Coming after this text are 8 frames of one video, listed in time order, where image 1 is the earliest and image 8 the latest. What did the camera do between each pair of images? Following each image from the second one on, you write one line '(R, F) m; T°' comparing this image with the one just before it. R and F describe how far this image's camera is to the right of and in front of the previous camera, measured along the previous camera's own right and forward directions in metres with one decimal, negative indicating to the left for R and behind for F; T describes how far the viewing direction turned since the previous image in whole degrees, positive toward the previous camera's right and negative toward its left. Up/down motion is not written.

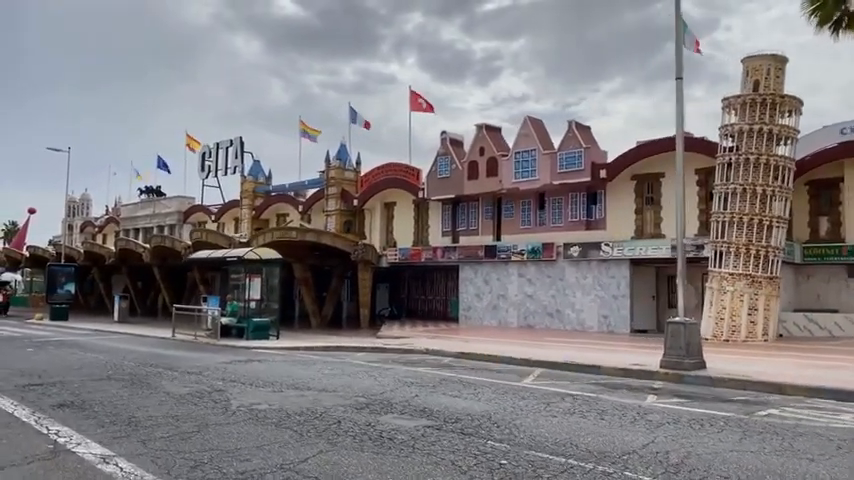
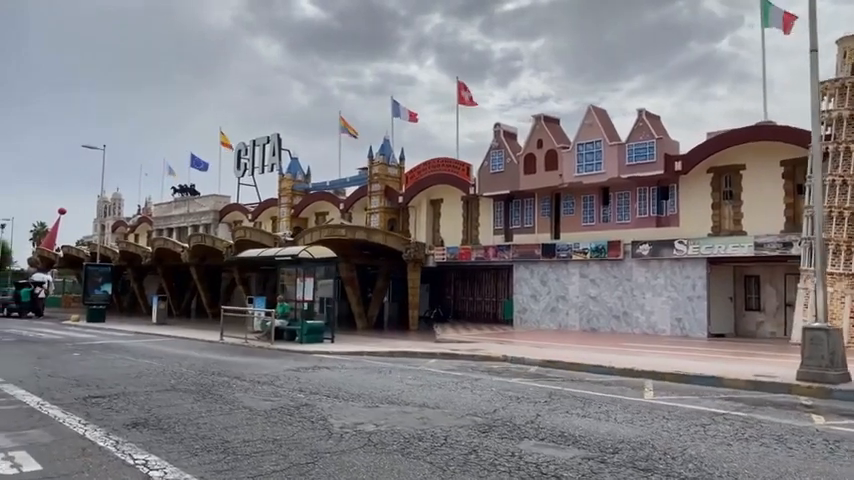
(-1.5, +1.5) m; -2°
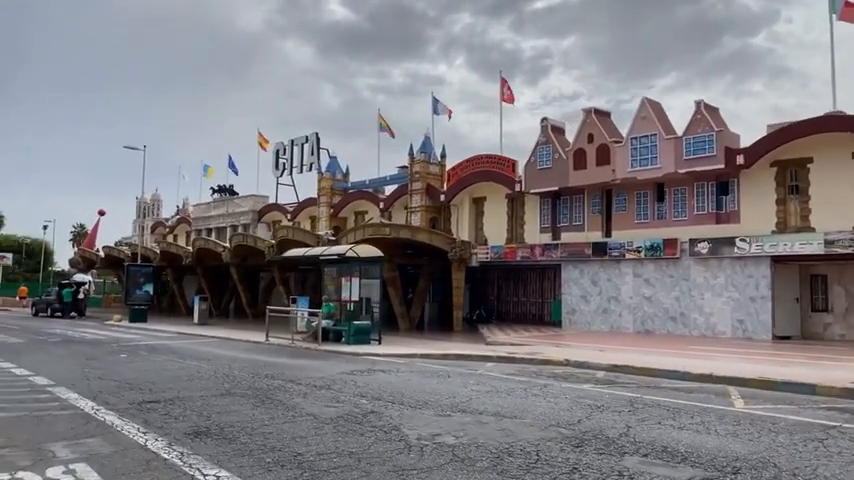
(-0.6, +0.7) m; -3°
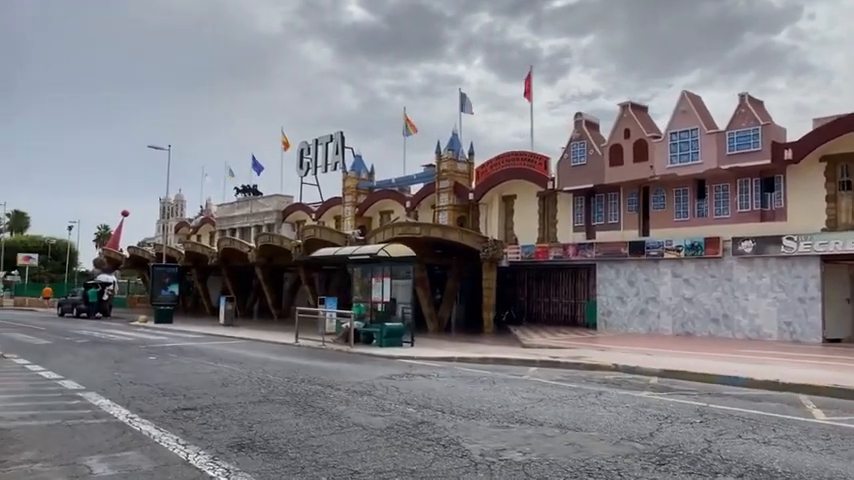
(-0.5, +0.7) m; -2°
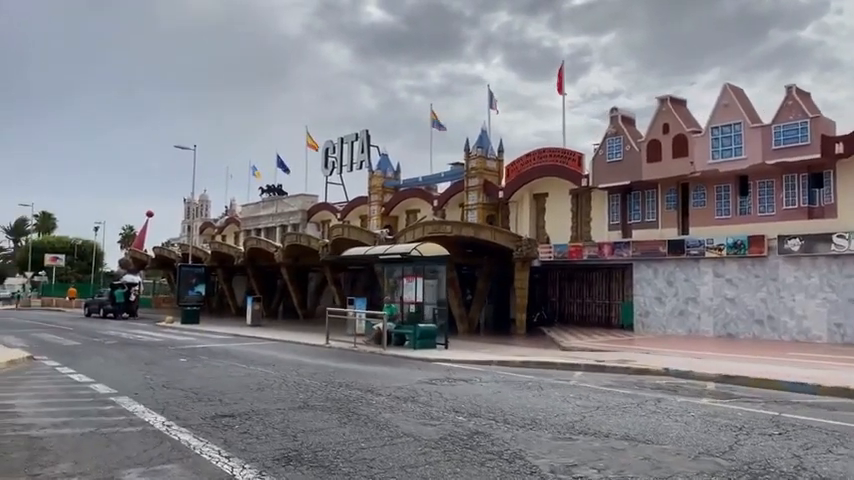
(-0.4, +0.6) m; -2°
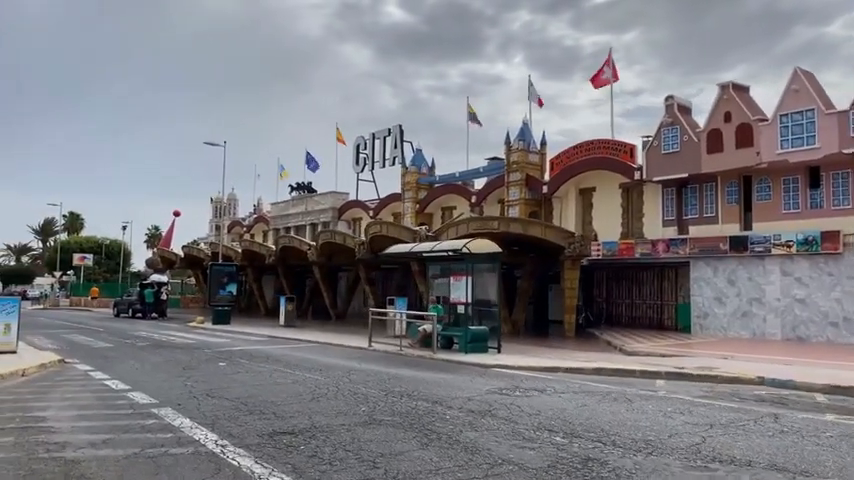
(-0.9, +1.3) m; -2°
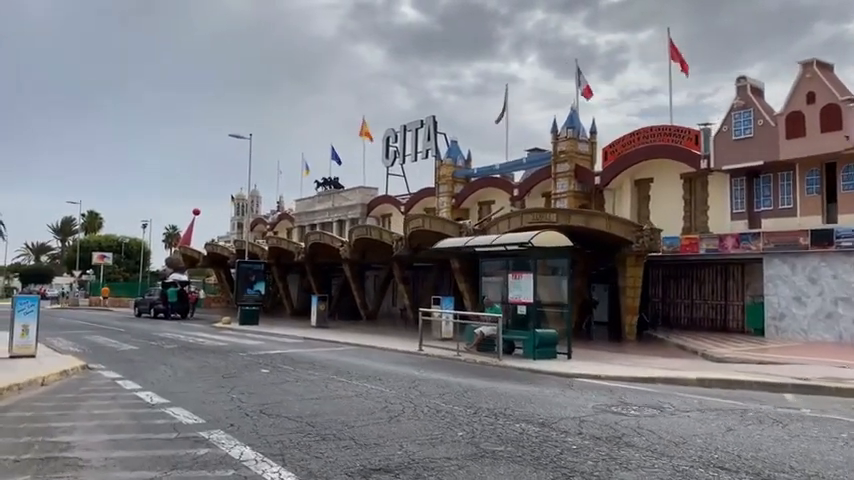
(-1.2, +2.0) m; -1°
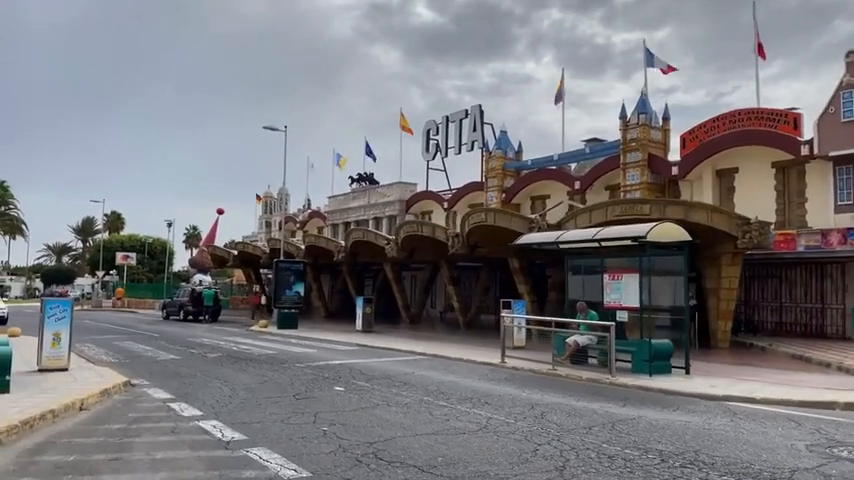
(-1.7, +2.4) m; -1°
